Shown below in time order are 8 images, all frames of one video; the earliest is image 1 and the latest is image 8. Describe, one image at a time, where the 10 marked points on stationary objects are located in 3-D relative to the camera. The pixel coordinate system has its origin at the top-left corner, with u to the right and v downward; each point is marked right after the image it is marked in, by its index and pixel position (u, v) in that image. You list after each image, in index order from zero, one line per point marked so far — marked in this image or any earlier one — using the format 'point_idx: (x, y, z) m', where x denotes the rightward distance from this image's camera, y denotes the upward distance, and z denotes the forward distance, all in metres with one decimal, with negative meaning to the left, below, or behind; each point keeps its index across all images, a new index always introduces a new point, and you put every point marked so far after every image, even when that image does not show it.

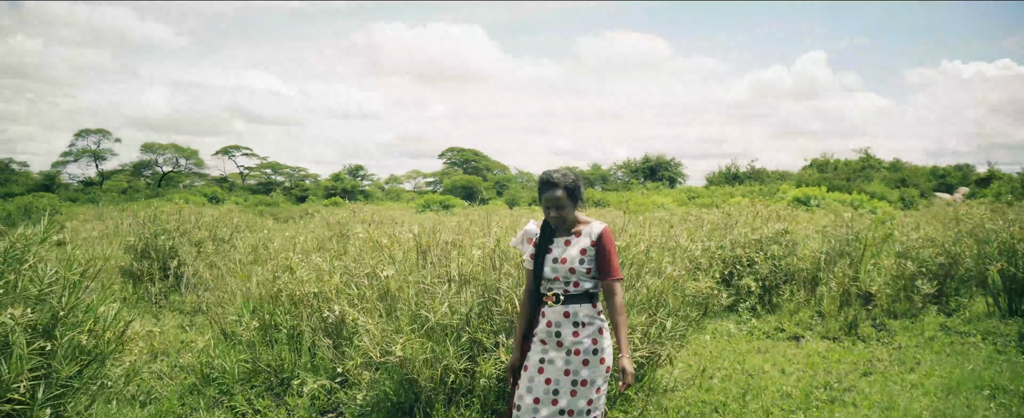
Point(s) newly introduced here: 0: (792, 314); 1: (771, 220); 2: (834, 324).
0: (+5.1, -1.9, +9.9) m
1: (+5.6, -0.2, +11.6) m
2: (+5.5, -1.9, +9.2) m
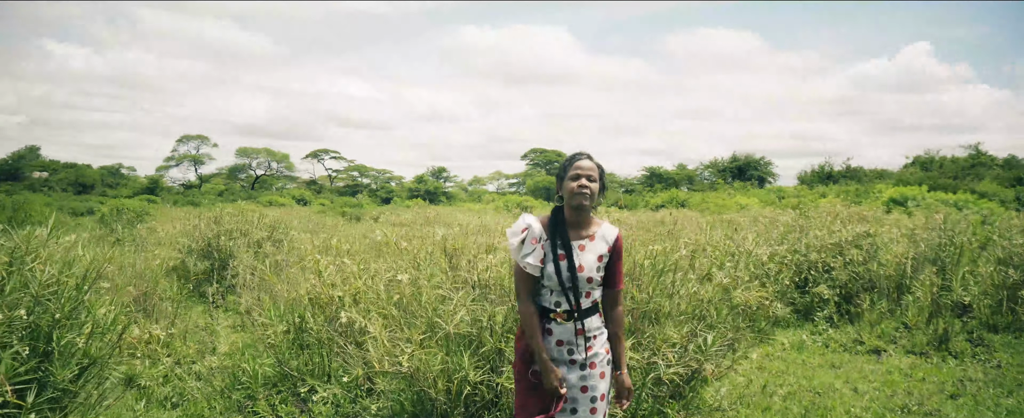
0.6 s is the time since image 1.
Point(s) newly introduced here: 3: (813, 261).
0: (+5.9, -1.9, +8.9) m
1: (+6.6, -0.3, +10.5) m
2: (+6.2, -1.9, +8.2) m
3: (+5.4, -0.9, +9.7) m
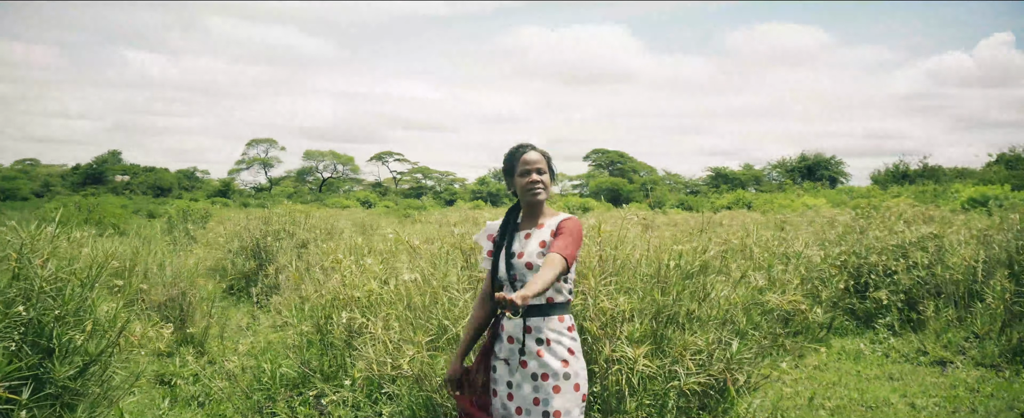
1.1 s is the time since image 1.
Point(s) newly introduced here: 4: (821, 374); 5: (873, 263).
0: (+6.4, -1.9, +8.1) m
1: (+7.2, -0.2, +9.7) m
2: (+6.6, -1.9, +7.4) m
3: (+6.0, -0.9, +9.0) m
4: (+4.2, -2.3, +7.5) m
5: (+6.0, -0.9, +9.1) m
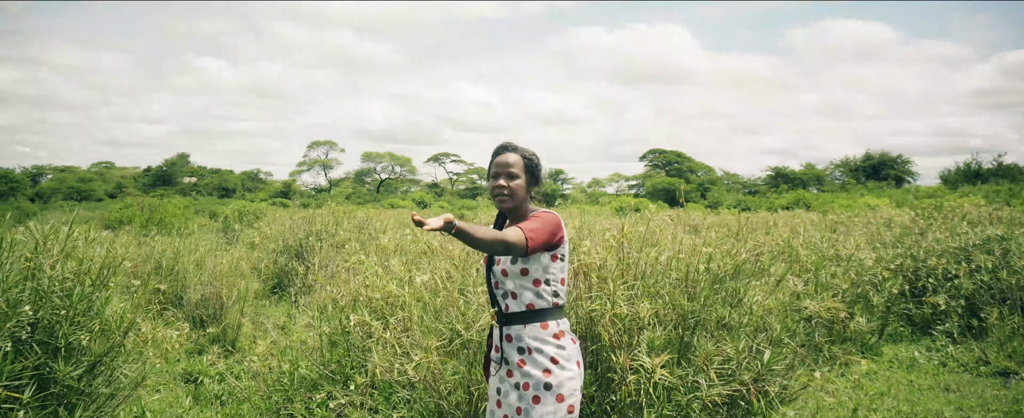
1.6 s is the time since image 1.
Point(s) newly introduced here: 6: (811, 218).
0: (+6.8, -1.9, +7.4) m
1: (+7.8, -0.2, +8.9) m
2: (+6.9, -1.9, +6.7) m
3: (+6.5, -0.9, +8.4) m
4: (+4.5, -2.3, +7.0) m
5: (+6.5, -0.9, +8.5) m
6: (+6.6, -0.3, +11.9) m
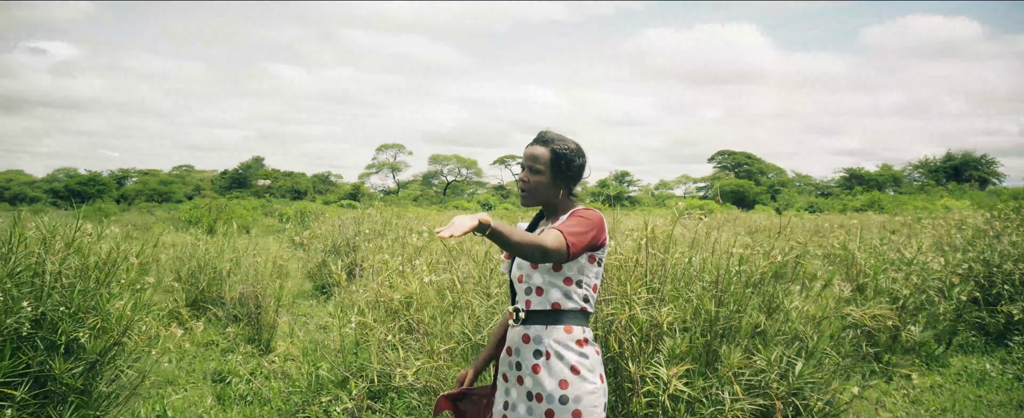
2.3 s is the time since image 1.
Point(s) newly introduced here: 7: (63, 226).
0: (+7.1, -1.9, +6.6) m
1: (+8.3, -0.3, +7.9) m
2: (+7.2, -2.0, +5.9) m
3: (+7.0, -1.0, +7.6) m
4: (+4.9, -2.3, +6.5) m
5: (+7.0, -1.0, +7.6) m
6: (+7.5, -0.4, +11.1) m
7: (-2.1, -0.1, +2.4) m
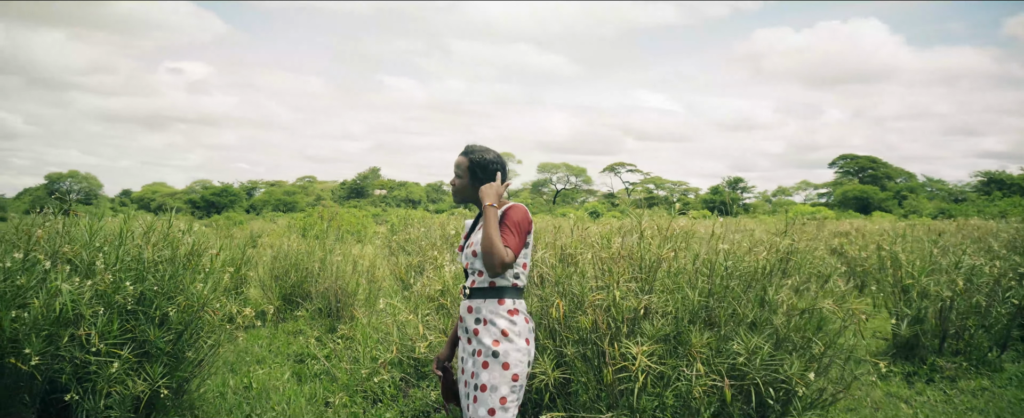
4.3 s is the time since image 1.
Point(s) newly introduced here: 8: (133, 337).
0: (+7.7, -2.0, +5.5) m
1: (+9.1, -0.4, +6.6) m
2: (+7.6, -2.1, +4.8) m
3: (+7.7, -1.1, +6.6) m
4: (+5.4, -2.4, +5.9) m
5: (+7.8, -1.1, +6.6) m
6: (+9.0, -0.5, +9.9) m
7: (-2.2, -0.1, +3.4) m
8: (-1.9, -0.7, +2.7) m
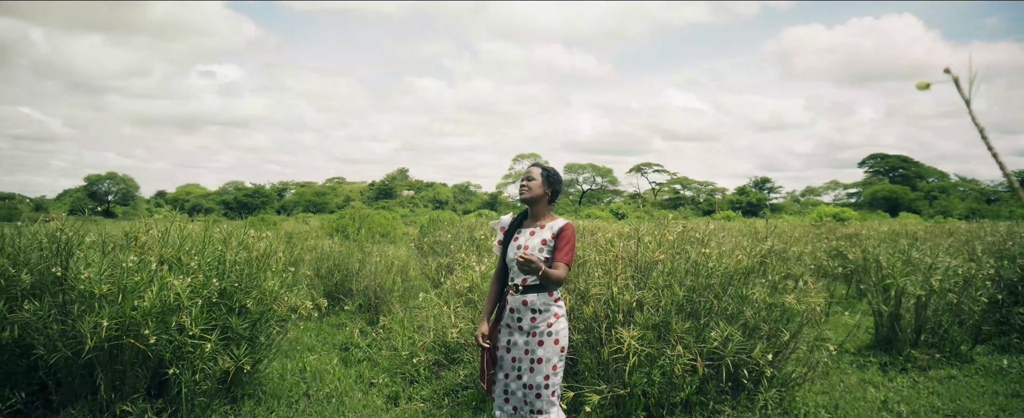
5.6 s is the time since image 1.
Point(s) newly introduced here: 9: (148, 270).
0: (+7.9, -2.1, +5.7) m
1: (+9.4, -0.5, +6.7) m
2: (+7.8, -2.1, +5.0) m
3: (+8.0, -1.1, +6.7) m
4: (+5.7, -2.5, +6.1) m
5: (+8.0, -1.1, +6.7) m
6: (+9.4, -0.6, +9.9) m
7: (-2.0, -0.2, +4.0) m
8: (-1.8, -0.7, +3.3) m
9: (-2.1, -0.4, +3.2) m
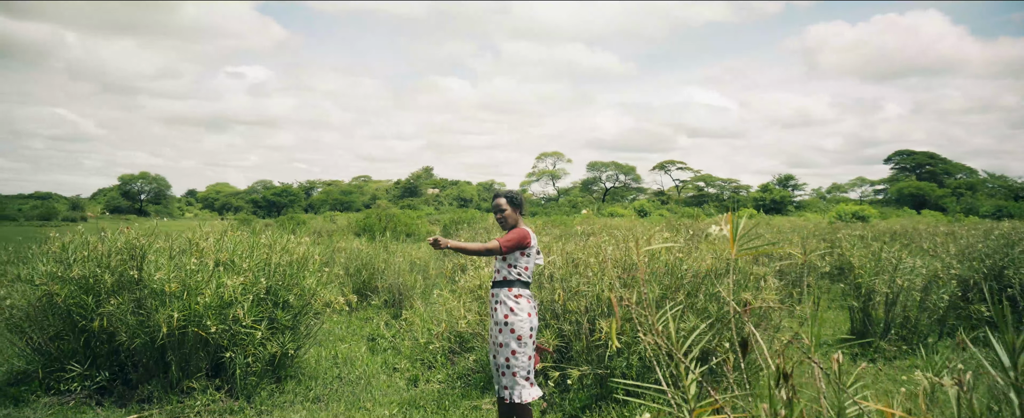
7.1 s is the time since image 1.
0: (+8.0, -2.1, +5.8) m
1: (+9.5, -0.5, +6.8) m
2: (+7.9, -2.1, +5.1) m
3: (+8.1, -1.1, +6.8) m
4: (+5.8, -2.5, +6.3) m
5: (+8.2, -1.1, +6.9) m
6: (+9.7, -0.5, +10.0) m
7: (-2.0, -0.2, +4.5) m
8: (-1.8, -0.8, +3.9) m
9: (-2.1, -0.4, +3.7) m
